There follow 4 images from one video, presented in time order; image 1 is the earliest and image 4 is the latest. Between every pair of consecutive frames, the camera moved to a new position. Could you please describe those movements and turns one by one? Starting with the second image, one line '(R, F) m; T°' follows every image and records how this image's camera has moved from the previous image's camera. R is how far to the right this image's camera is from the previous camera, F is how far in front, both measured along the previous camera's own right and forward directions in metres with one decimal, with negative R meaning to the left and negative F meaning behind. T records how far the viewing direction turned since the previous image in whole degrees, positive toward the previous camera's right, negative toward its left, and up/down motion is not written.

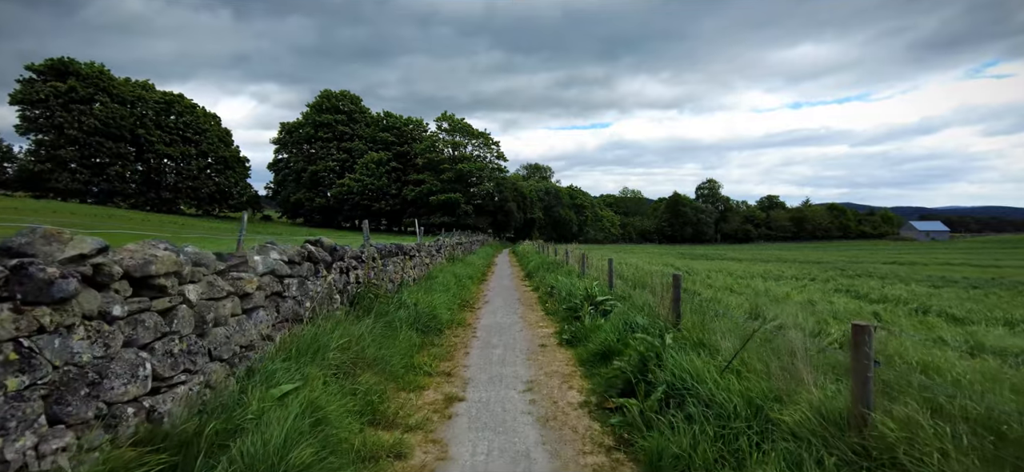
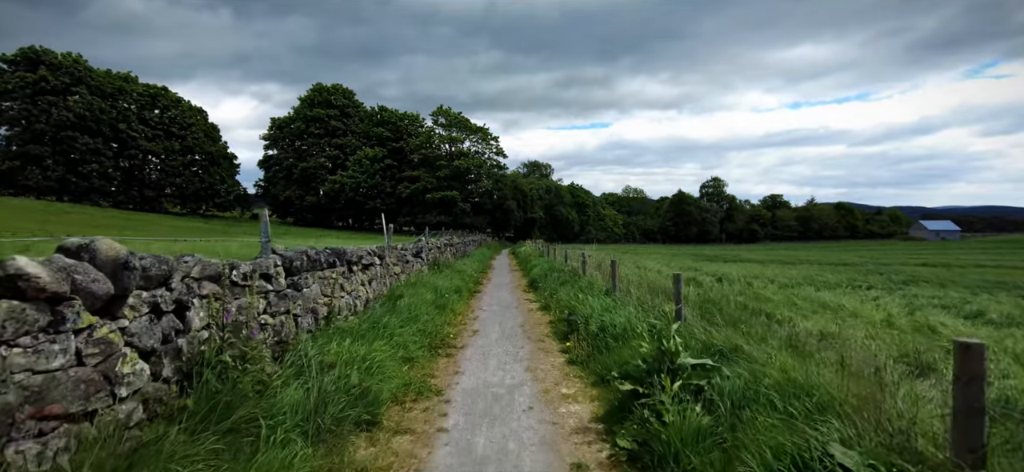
(0.0, +4.4) m; 0°
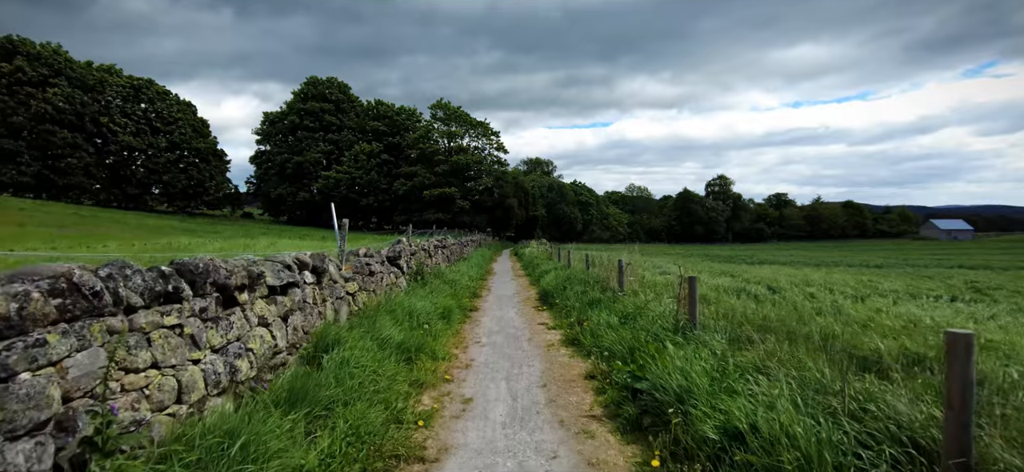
(-0.2, +4.0) m; 0°
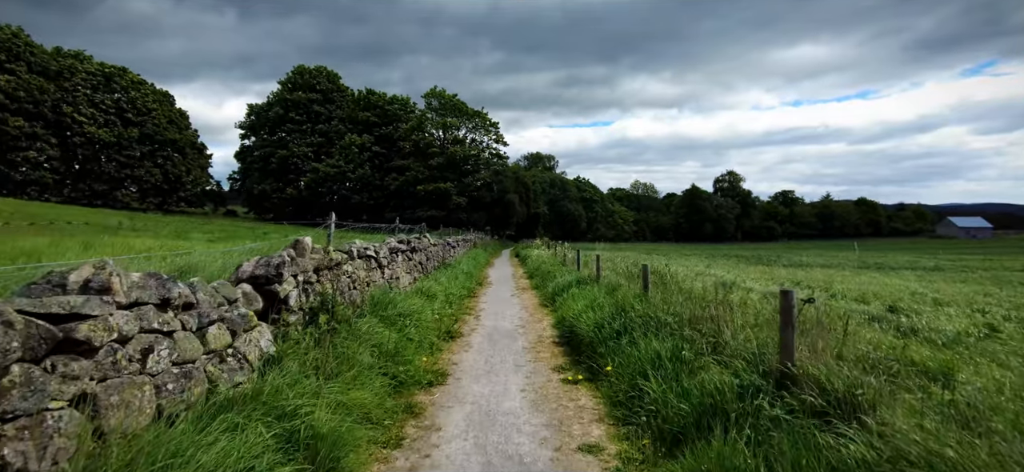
(0.0, +6.3) m; 0°
